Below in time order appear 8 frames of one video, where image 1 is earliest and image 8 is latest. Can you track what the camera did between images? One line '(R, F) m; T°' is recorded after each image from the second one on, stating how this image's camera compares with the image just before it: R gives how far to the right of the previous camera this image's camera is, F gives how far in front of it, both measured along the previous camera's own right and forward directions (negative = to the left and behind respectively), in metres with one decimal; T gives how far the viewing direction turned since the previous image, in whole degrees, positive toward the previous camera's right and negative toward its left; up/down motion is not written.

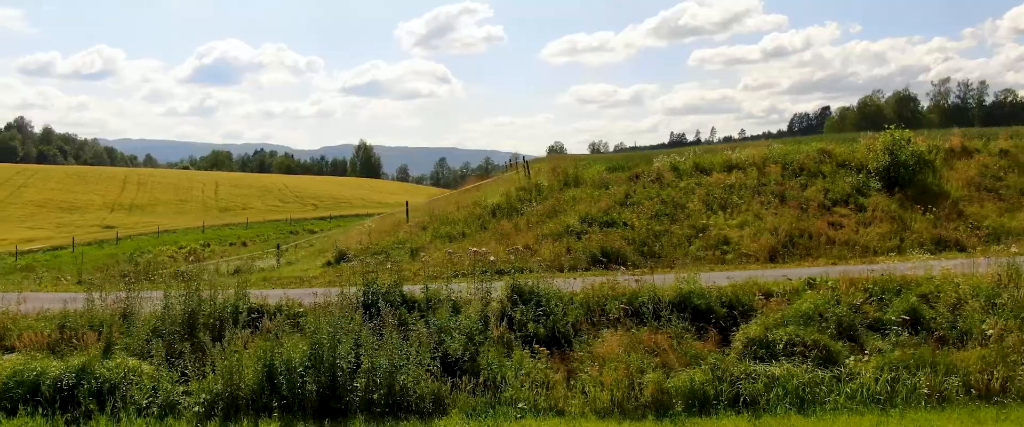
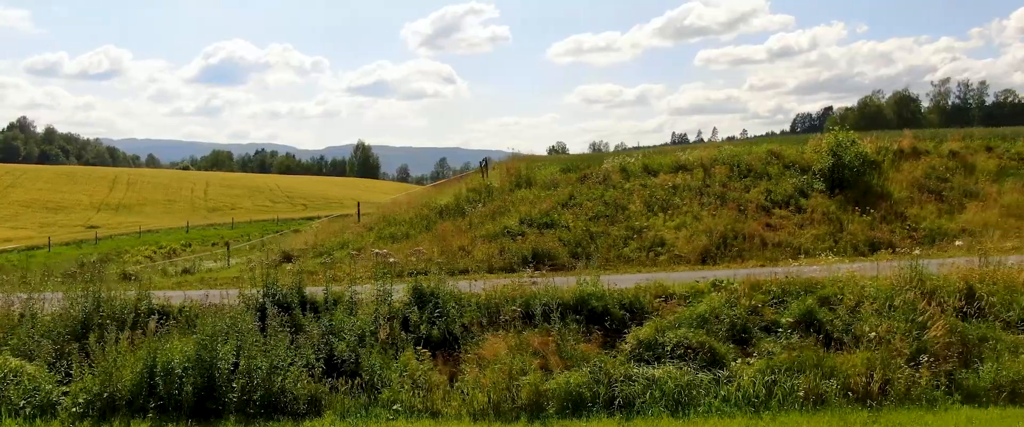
(+1.6, 0.0) m; 0°
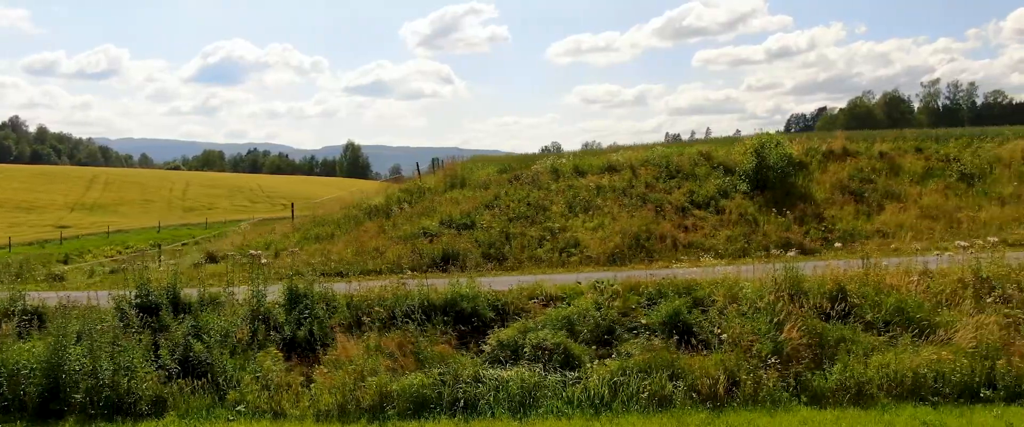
(+1.9, 0.0) m; 0°
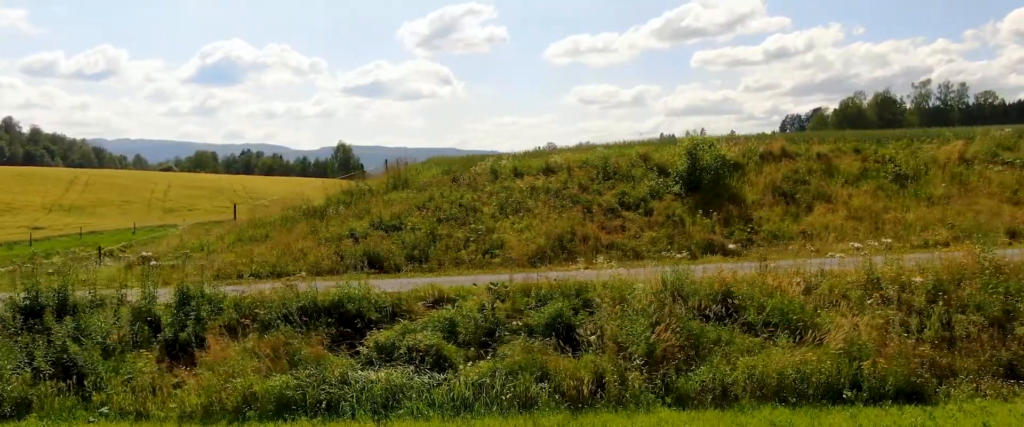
(+1.7, 0.0) m; 0°
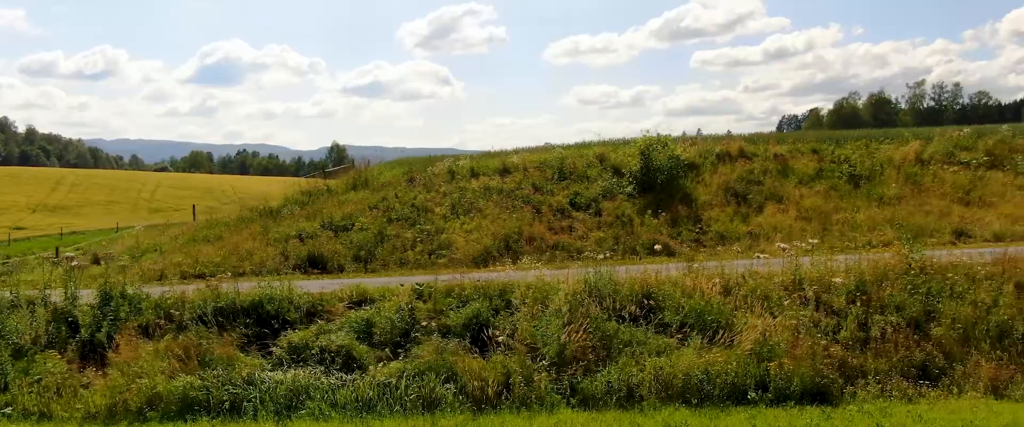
(+1.2, 0.0) m; 0°
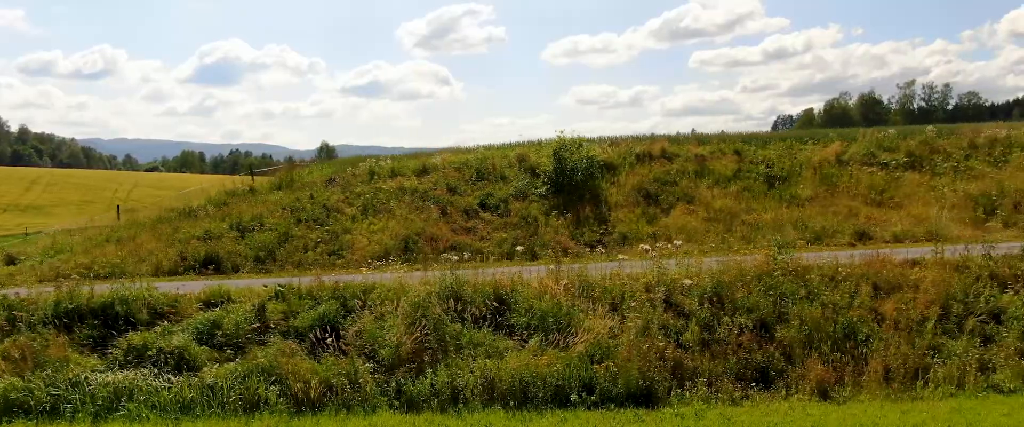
(+2.2, 0.0) m; 0°
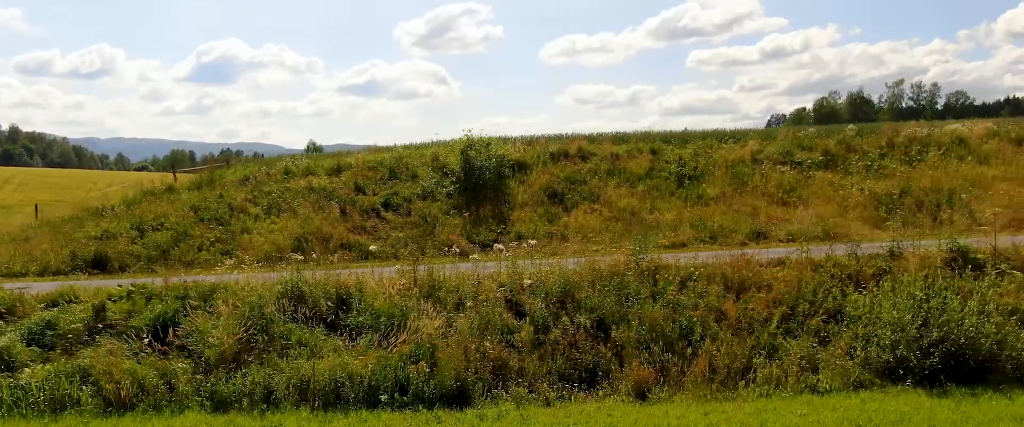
(+2.3, +0.1) m; 0°
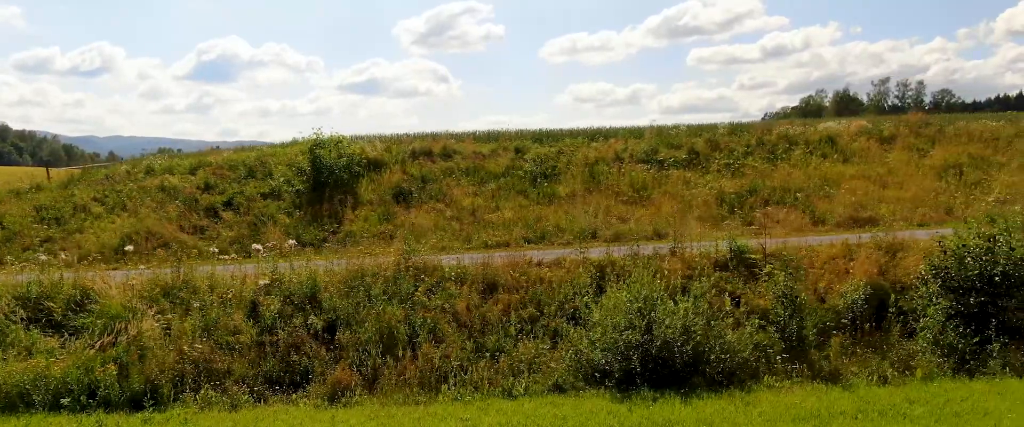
(+3.7, +0.2) m; 0°
